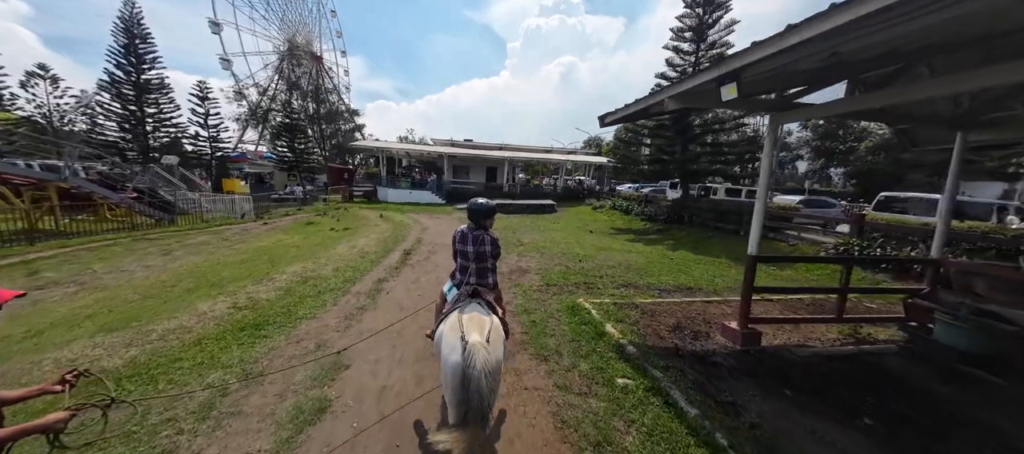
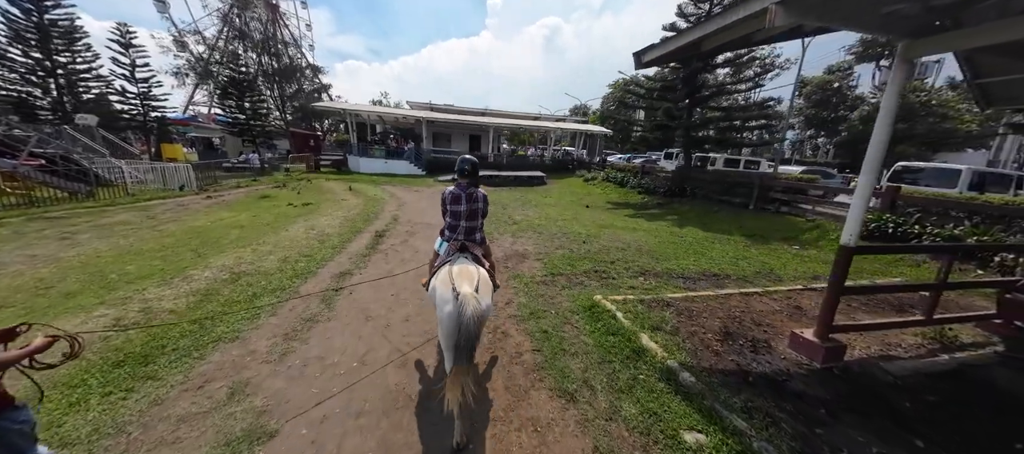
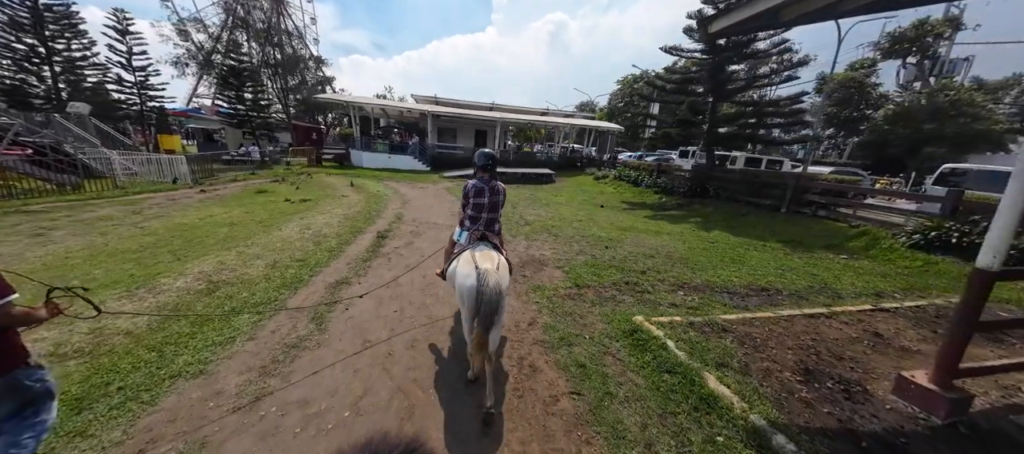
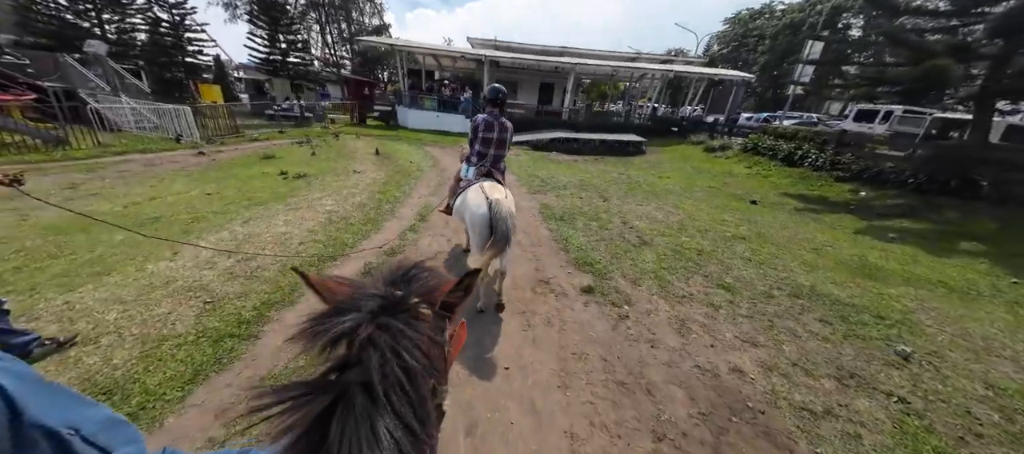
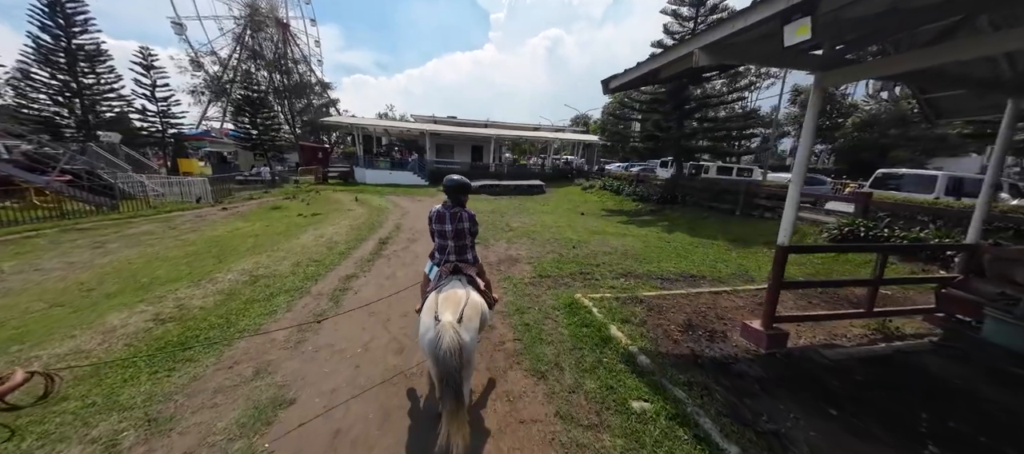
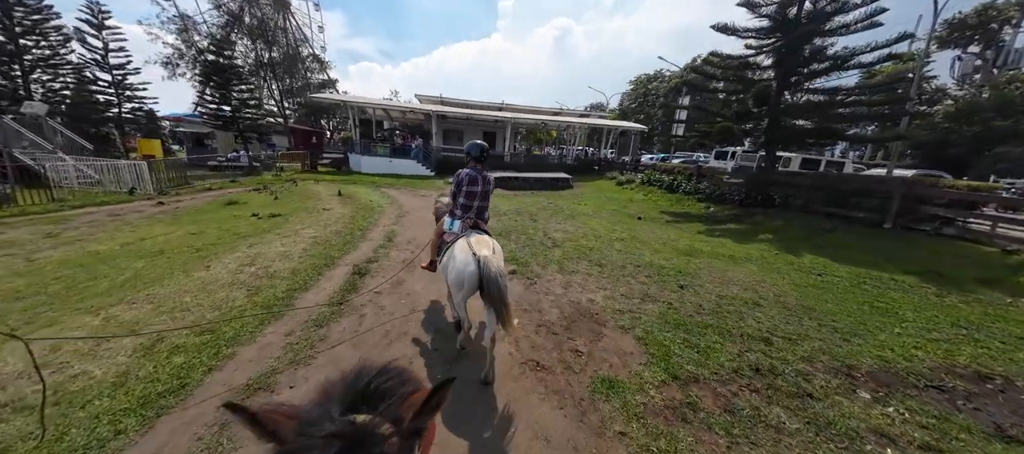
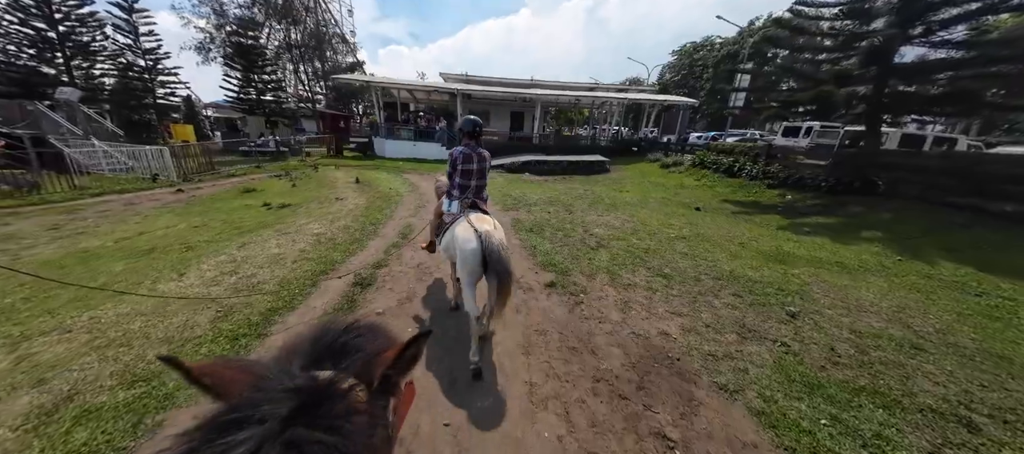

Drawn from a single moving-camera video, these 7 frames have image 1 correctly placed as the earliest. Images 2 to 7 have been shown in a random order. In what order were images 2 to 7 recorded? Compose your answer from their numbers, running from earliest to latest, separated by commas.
5, 2, 3, 6, 7, 4
